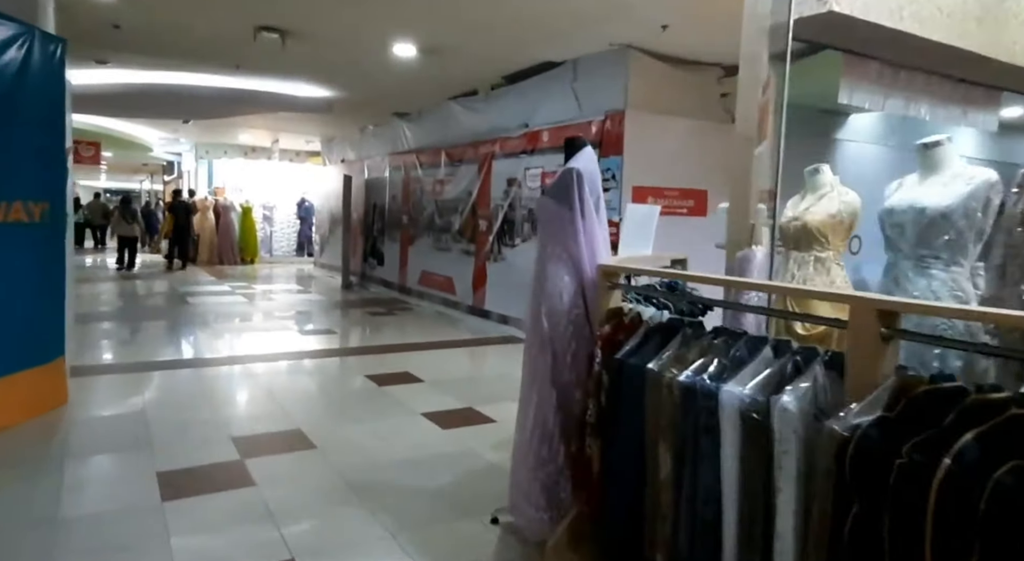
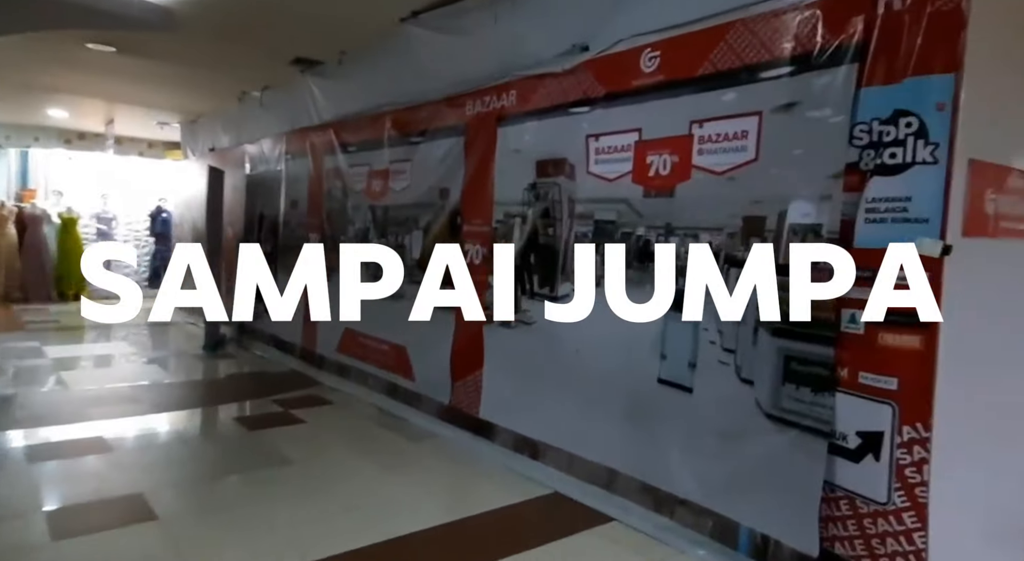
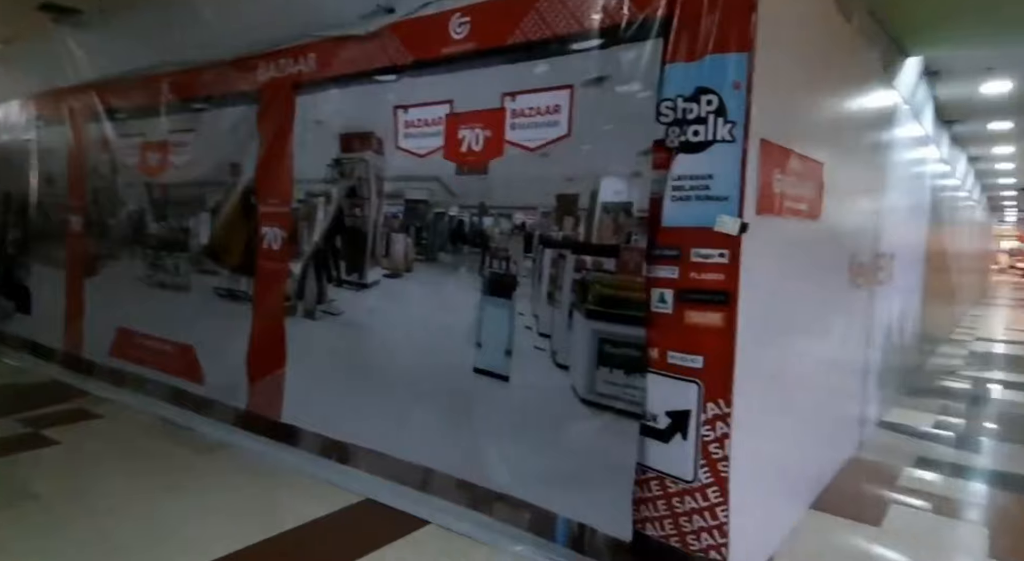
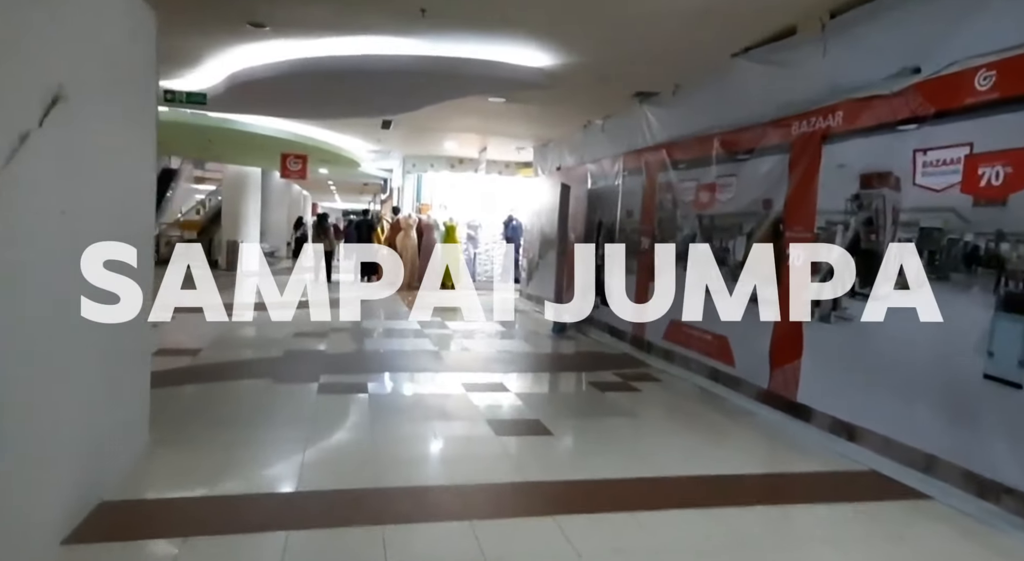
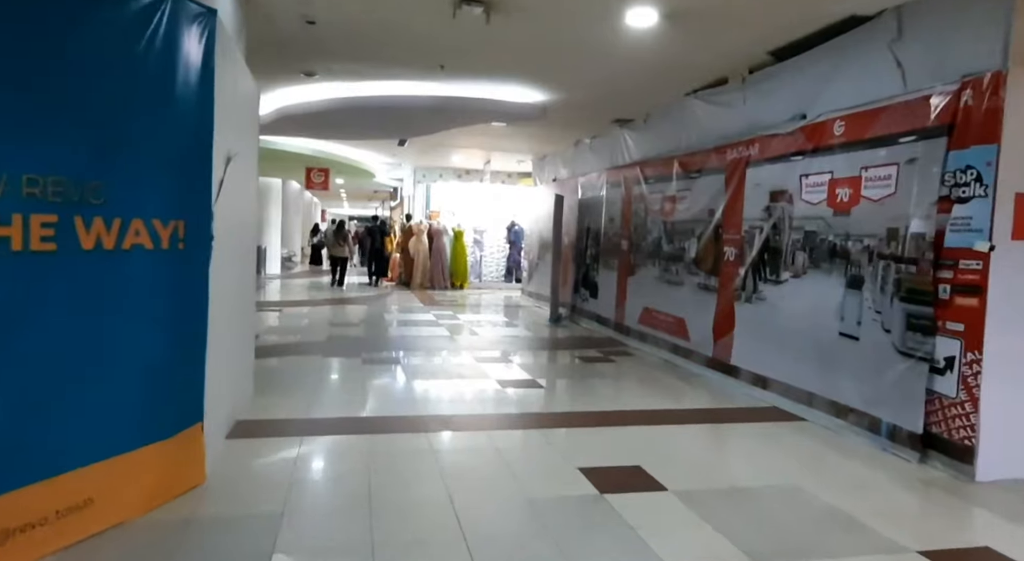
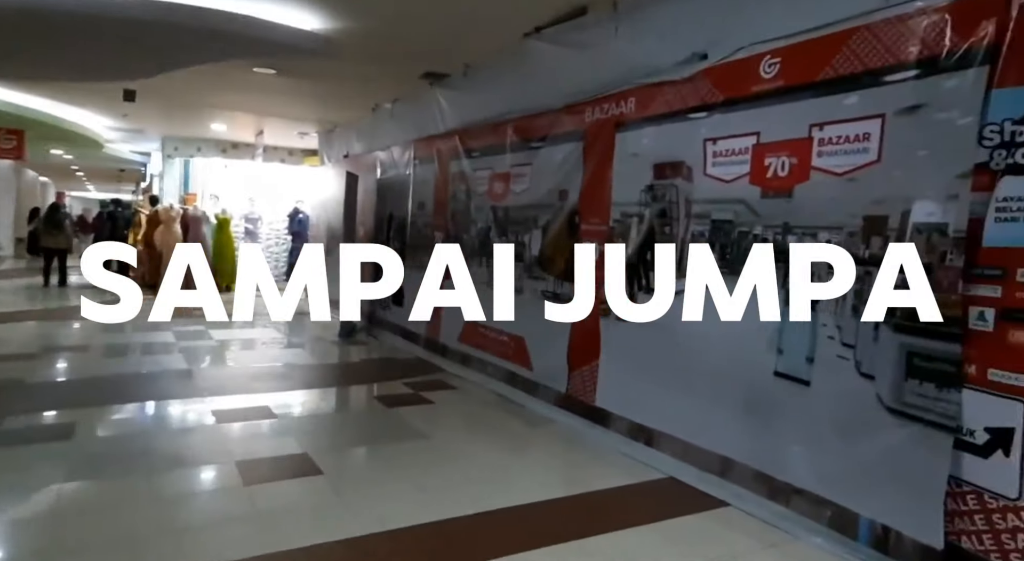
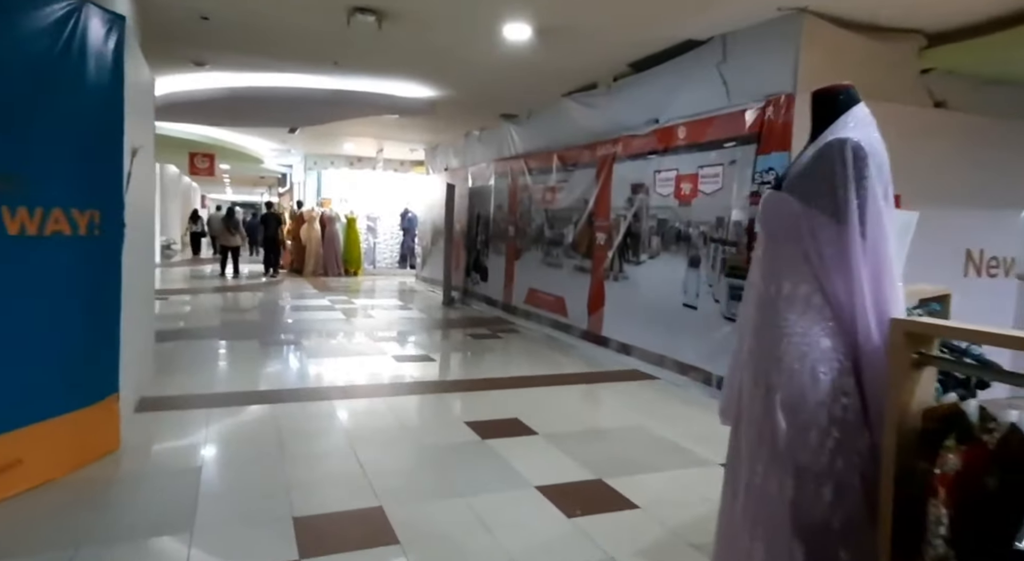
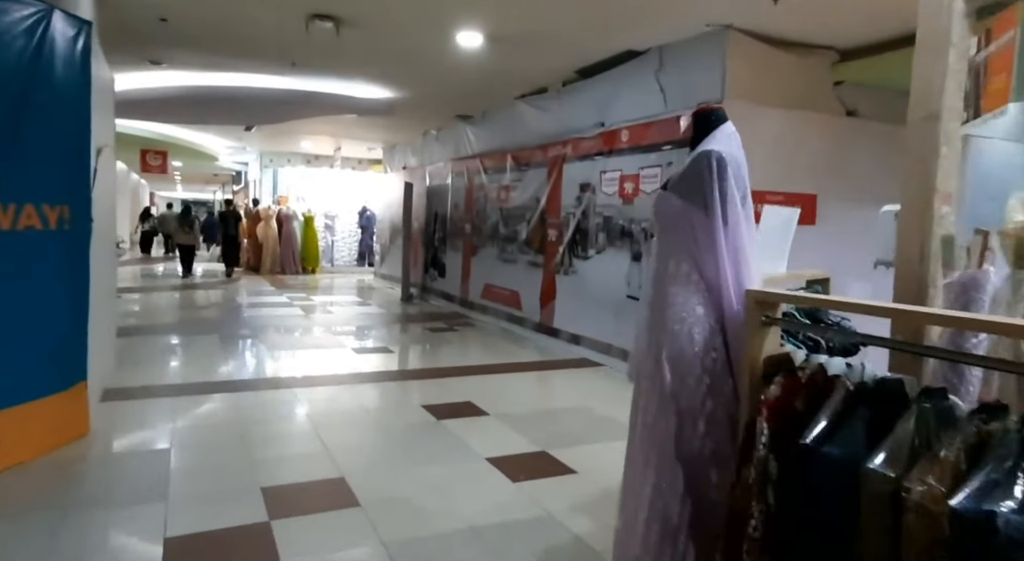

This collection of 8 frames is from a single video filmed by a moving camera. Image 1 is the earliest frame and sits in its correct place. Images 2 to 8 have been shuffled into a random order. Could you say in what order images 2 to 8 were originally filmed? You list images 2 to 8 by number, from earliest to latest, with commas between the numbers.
8, 7, 5, 4, 6, 2, 3
